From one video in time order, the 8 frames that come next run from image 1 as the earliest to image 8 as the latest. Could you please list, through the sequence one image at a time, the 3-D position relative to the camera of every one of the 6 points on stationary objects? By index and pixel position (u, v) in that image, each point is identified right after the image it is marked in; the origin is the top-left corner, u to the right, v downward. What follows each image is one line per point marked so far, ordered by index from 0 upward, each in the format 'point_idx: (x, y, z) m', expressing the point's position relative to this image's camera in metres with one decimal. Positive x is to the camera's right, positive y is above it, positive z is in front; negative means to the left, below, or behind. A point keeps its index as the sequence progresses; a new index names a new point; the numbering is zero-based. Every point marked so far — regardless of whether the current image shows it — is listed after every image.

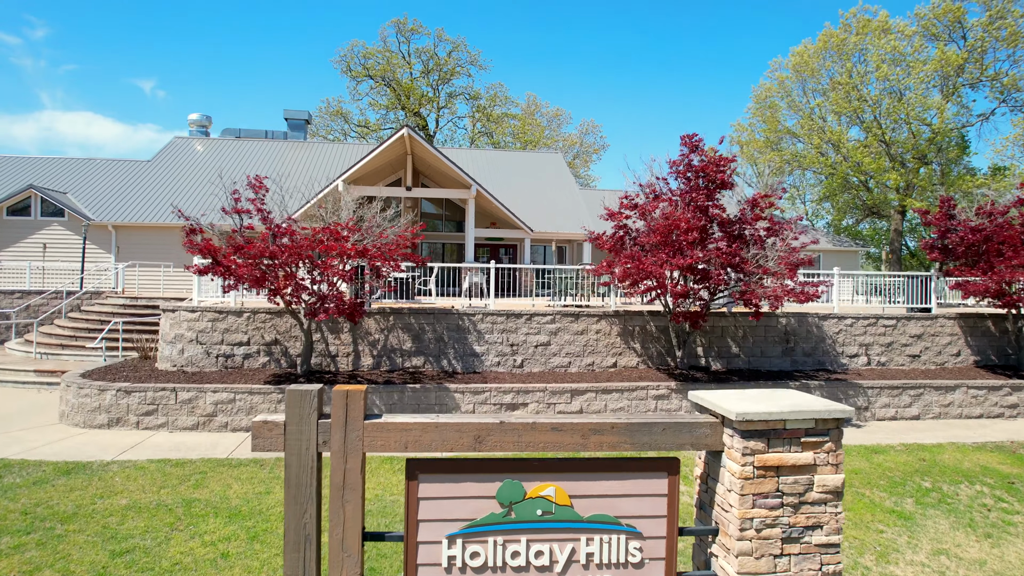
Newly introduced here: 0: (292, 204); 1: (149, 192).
0: (-7.0, +2.7, +17.1) m
1: (-10.8, +2.8, +16.1) m
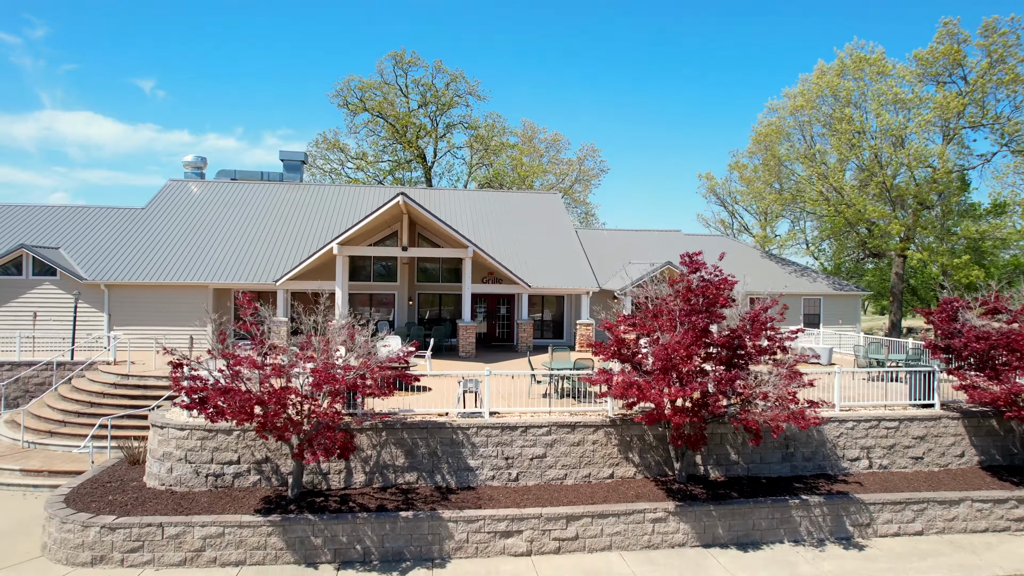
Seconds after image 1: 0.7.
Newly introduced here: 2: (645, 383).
0: (-7.0, +1.1, +17.0) m
1: (-10.9, +1.3, +15.9) m
2: (+1.7, -1.2, +6.9) m
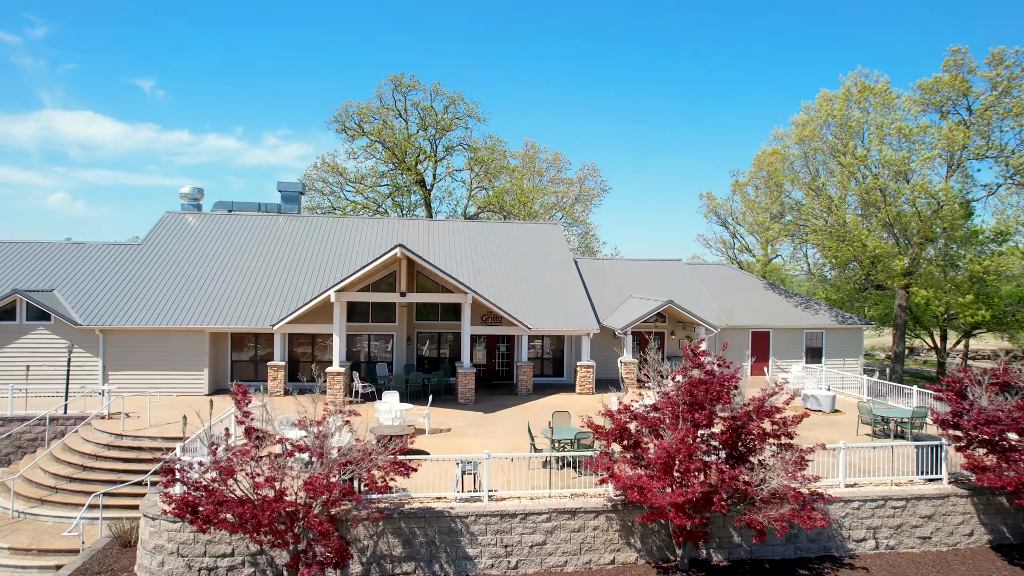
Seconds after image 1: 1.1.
0: (-7.0, 0.0, +16.8) m
1: (-10.9, +0.1, +15.7) m
2: (+1.7, -2.4, +6.8) m
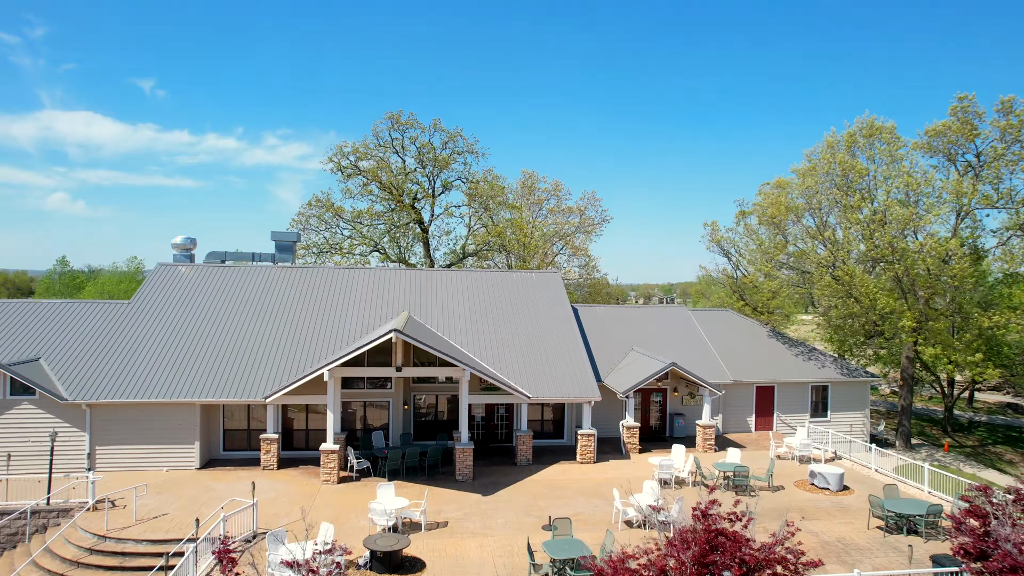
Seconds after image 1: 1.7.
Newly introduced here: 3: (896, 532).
0: (-7.1, -1.9, +16.4) m
1: (-10.9, -1.7, +15.3) m
2: (+1.7, -4.2, +6.4) m
3: (+7.7, -4.9, +10.9) m
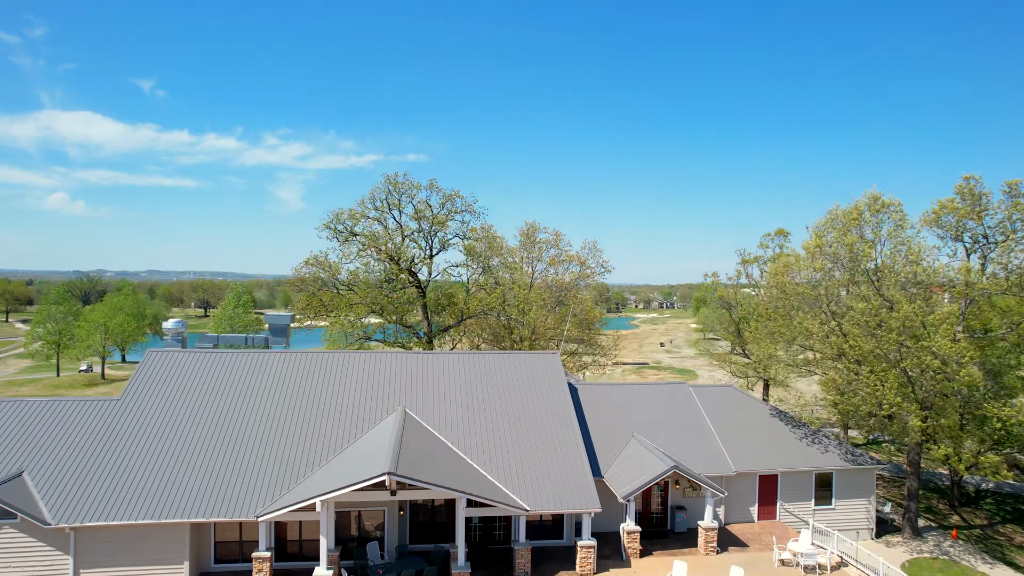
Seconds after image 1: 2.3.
0: (-7.1, -4.8, +16.0) m
1: (-11.0, -4.6, +15.0) m
2: (+1.6, -7.1, +6.0) m
3: (+7.7, -7.8, +10.5) m
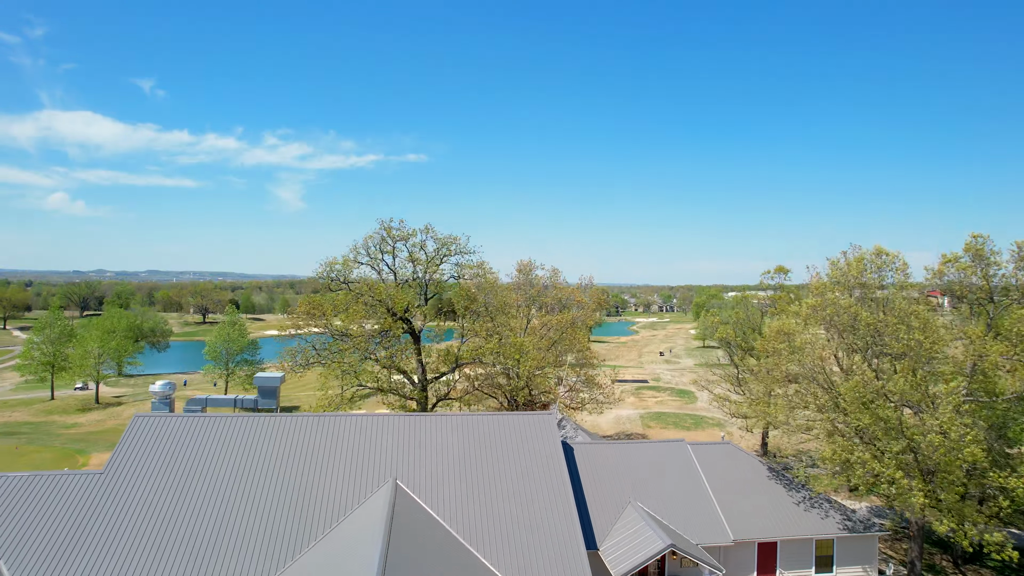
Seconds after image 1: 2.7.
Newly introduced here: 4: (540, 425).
0: (-7.3, -6.9, +15.6) m
1: (-11.2, -6.7, +14.6) m
2: (+1.4, -9.2, +5.6) m
3: (+7.5, -9.9, +10.1) m
4: (+1.0, -4.8, +19.3) m
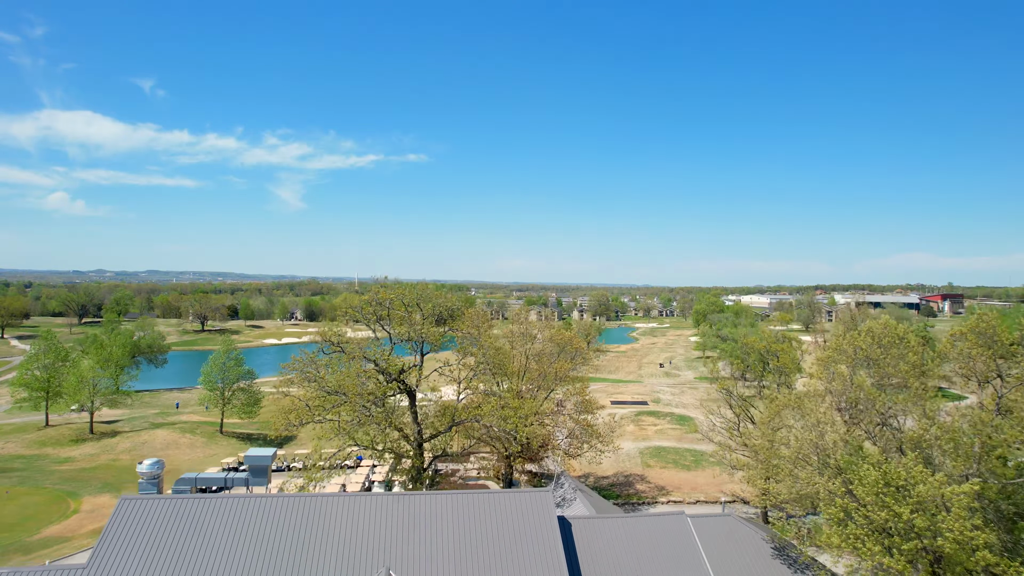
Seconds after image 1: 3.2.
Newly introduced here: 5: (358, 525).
0: (-7.4, -9.4, +15.2) m
1: (-11.3, -9.2, +14.1) m
2: (+1.3, -11.7, +5.2) m
3: (+7.4, -12.4, +9.7) m
4: (+0.8, -7.3, +18.9) m
5: (-5.1, -7.8, +17.7) m
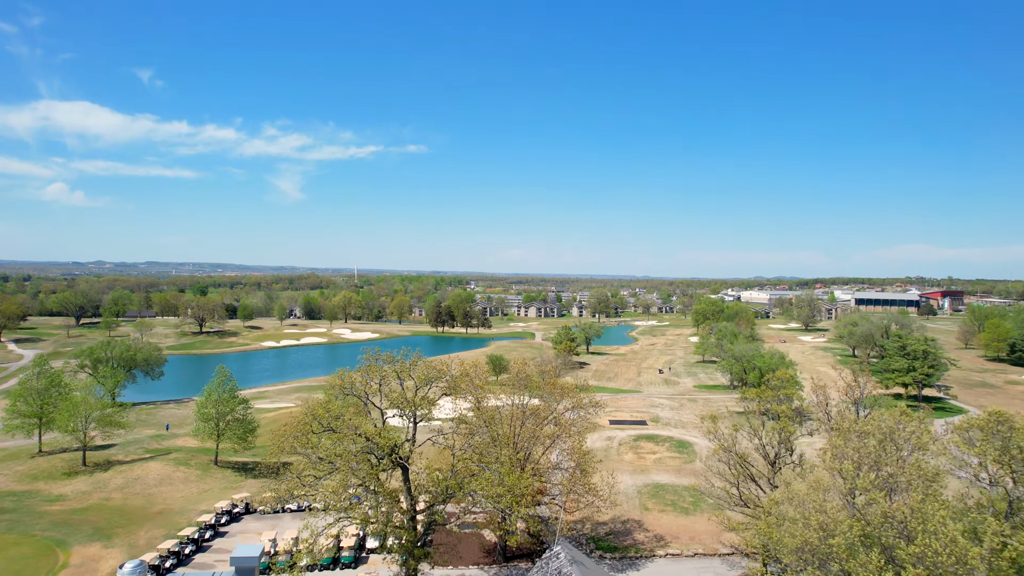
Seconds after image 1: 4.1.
0: (-7.7, -12.5, +14.6) m
1: (-11.5, -12.4, +13.6) m
2: (+1.1, -15.0, +4.7) m
3: (+7.1, -15.7, +9.2) m
4: (+0.6, -10.4, +18.4) m
5: (-5.3, -10.9, +17.1) m
